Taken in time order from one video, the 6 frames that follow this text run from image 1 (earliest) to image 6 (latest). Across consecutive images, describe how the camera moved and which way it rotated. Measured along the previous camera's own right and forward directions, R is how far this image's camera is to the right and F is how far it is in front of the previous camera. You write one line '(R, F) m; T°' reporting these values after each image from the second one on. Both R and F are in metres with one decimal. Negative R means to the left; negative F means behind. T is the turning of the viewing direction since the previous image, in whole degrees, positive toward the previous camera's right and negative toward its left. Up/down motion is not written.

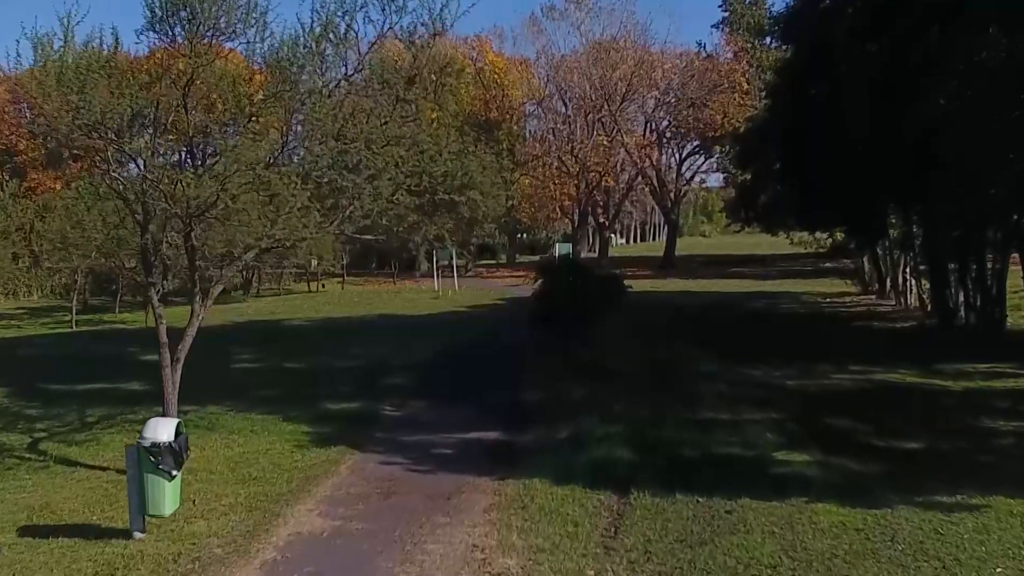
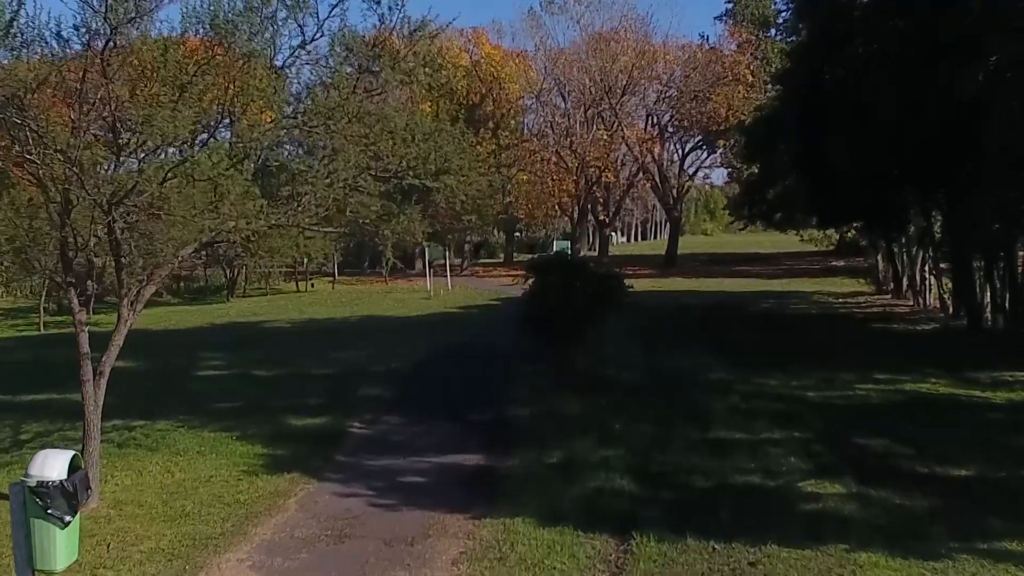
(+0.2, +1.5) m; 0°
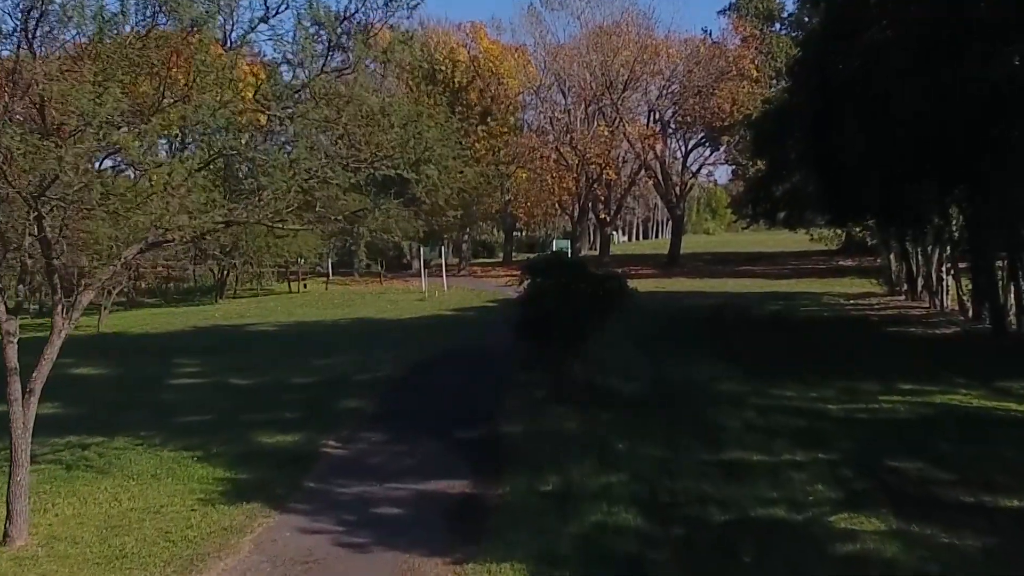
(+0.1, +1.1) m; 0°
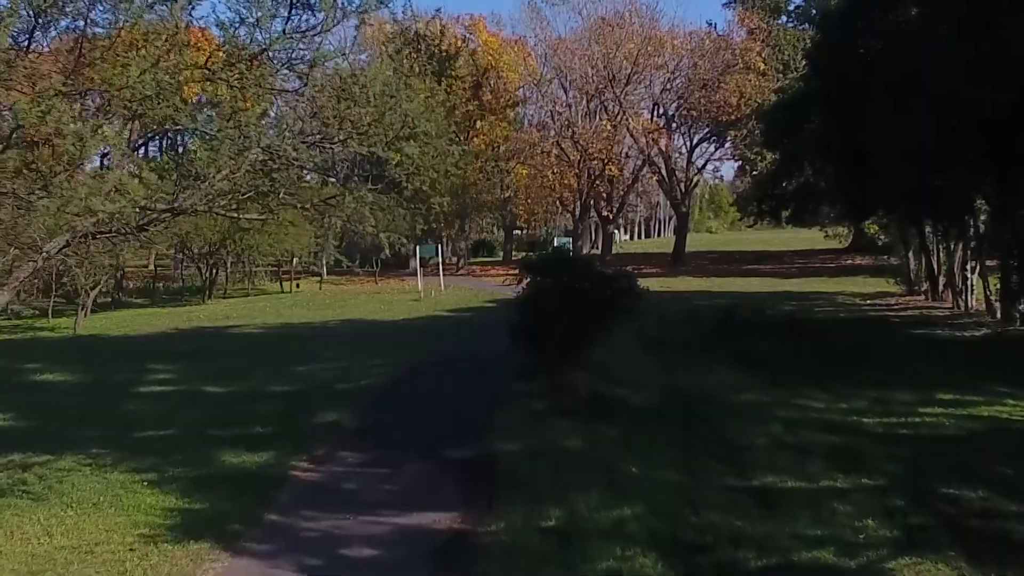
(0.0, +1.3) m; 0°
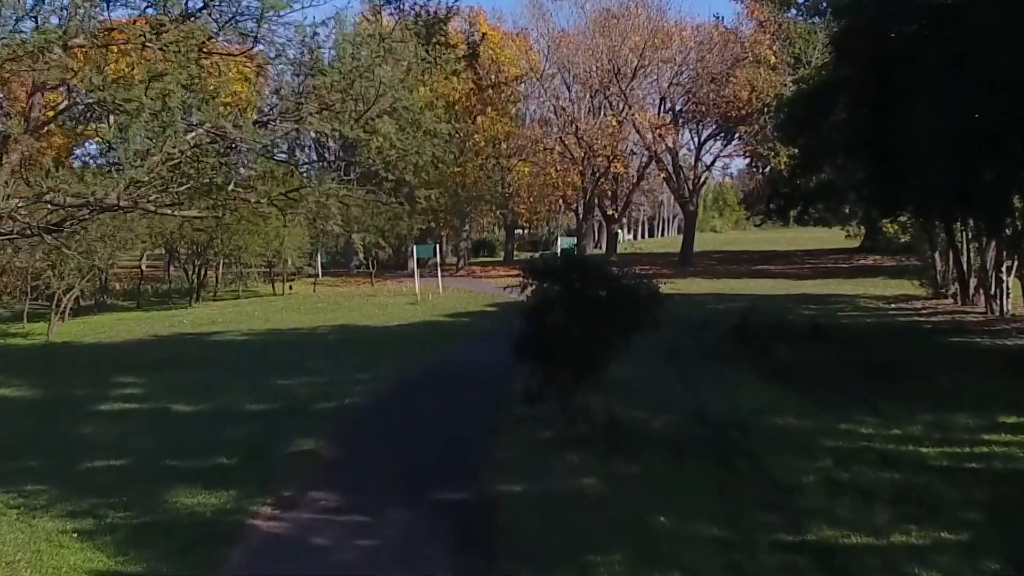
(0.0, +1.5) m; 0°
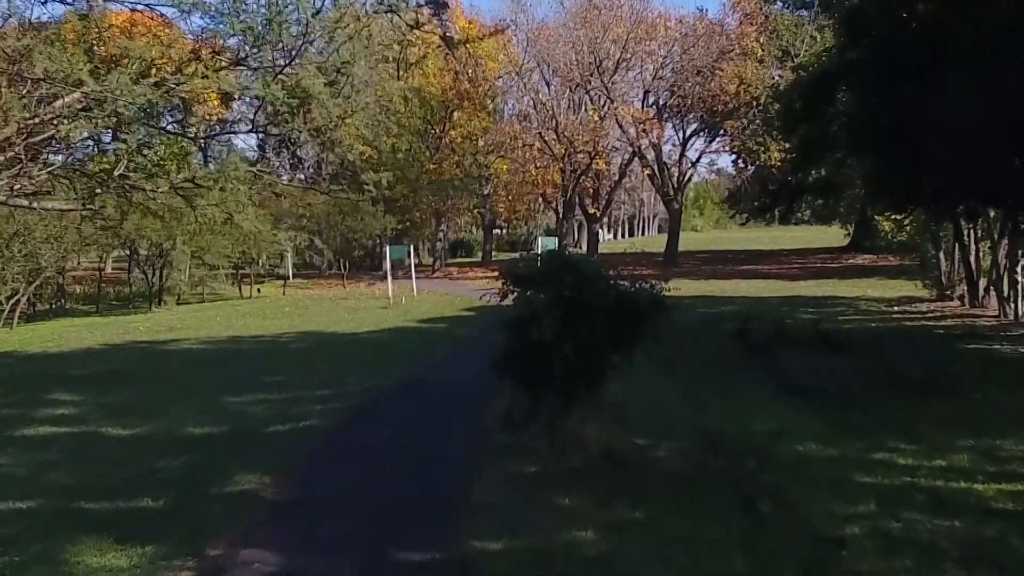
(0.0, +1.5) m; +1°
